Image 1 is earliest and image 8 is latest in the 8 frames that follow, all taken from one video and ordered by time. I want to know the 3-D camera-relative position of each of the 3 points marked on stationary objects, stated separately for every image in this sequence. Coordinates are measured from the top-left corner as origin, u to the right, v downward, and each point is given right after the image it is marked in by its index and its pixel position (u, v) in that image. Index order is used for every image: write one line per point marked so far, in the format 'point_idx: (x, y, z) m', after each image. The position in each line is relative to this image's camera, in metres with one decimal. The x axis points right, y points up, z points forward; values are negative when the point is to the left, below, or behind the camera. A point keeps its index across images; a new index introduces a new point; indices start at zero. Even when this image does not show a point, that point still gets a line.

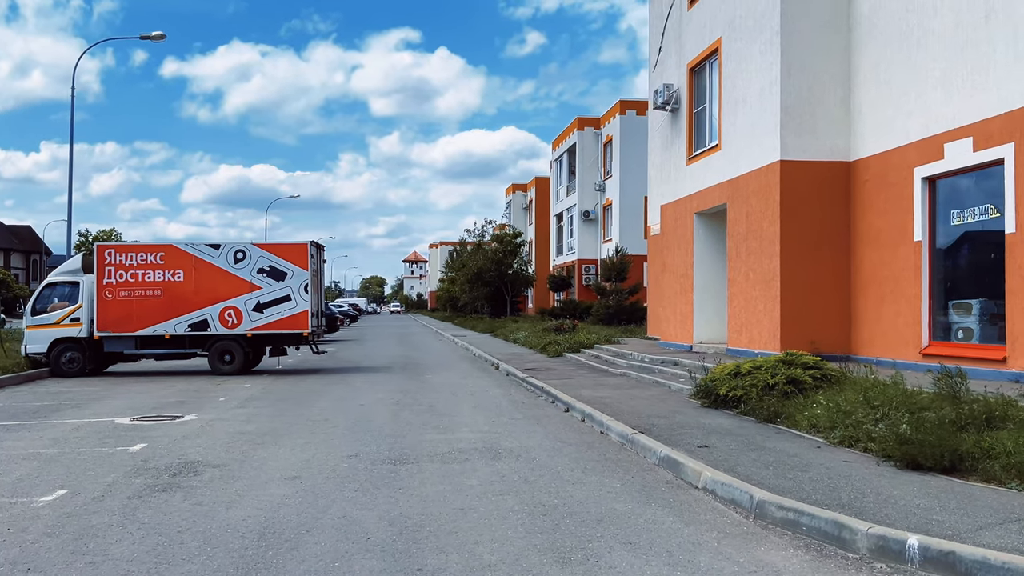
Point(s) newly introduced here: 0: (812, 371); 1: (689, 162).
0: (+3.3, -0.9, +9.7) m
1: (+3.4, +2.4, +16.9) m
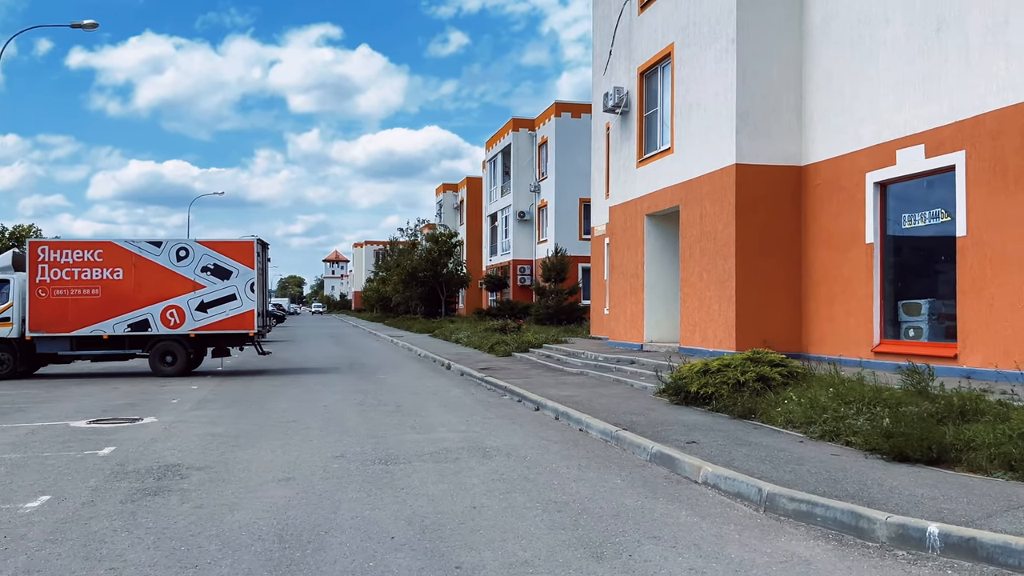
0: (+3.0, -0.9, +10.1) m
1: (+2.5, +2.4, +17.2) m
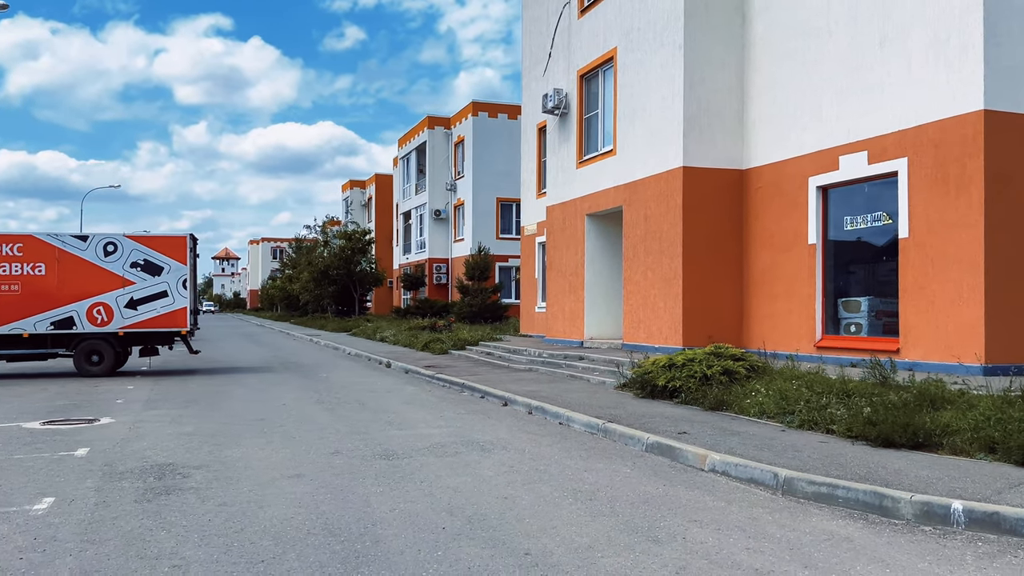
0: (+2.7, -0.9, +10.5) m
1: (+1.3, +2.4, +17.5) m
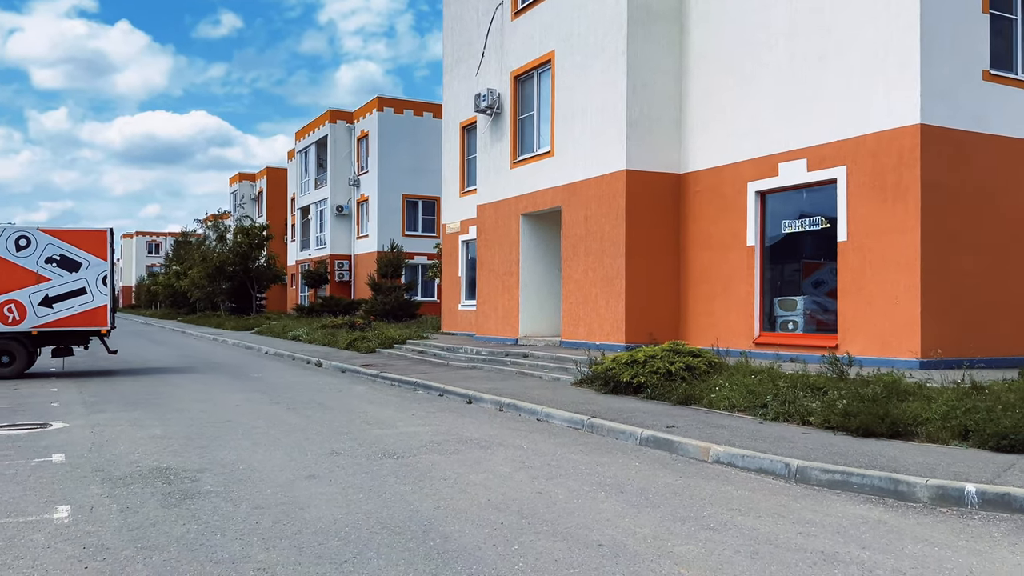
0: (+2.3, -0.9, +11.0) m
1: (0.0, +2.5, +17.8) m
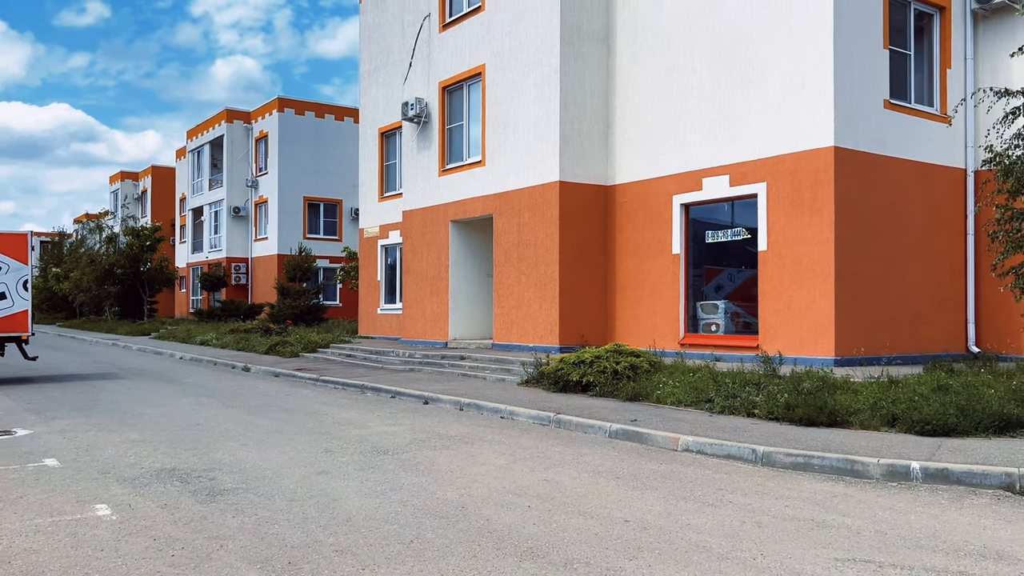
0: (+1.7, -0.9, +11.9) m
1: (-1.5, +2.4, +18.3) m
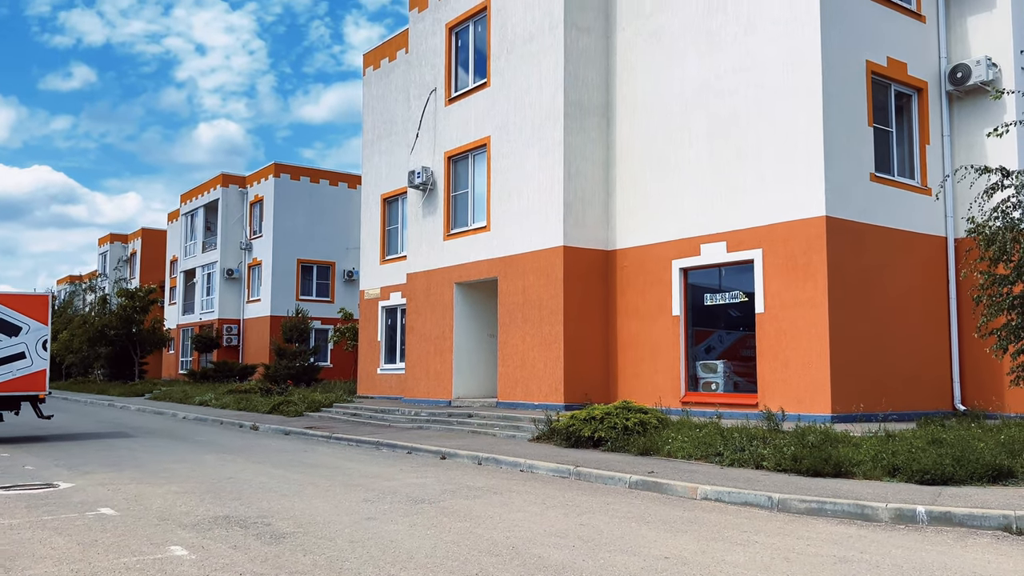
0: (+1.9, -1.8, +12.5) m
1: (-1.4, +1.1, +19.0) m
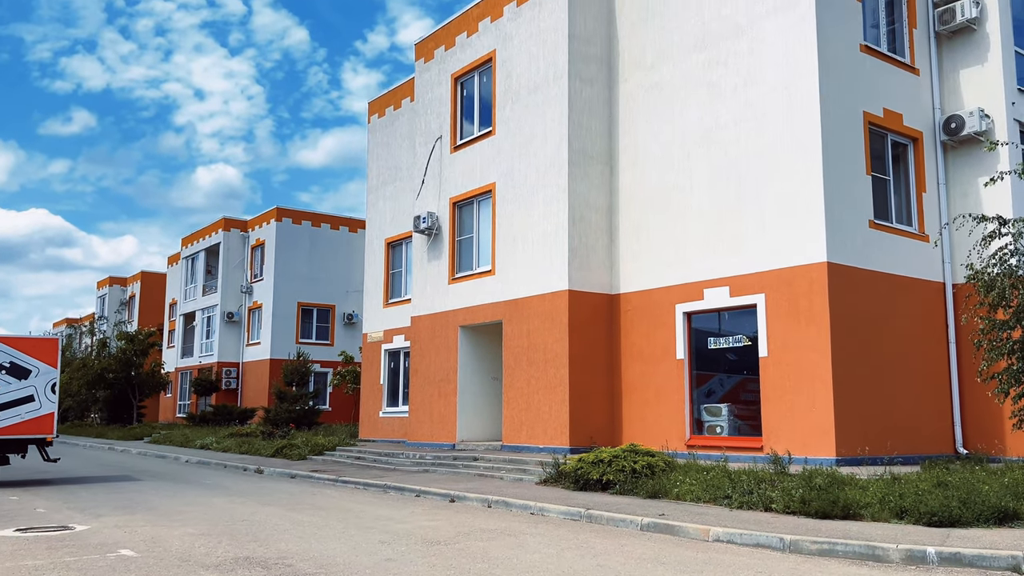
0: (+2.1, -2.4, +12.7) m
1: (-1.3, +0.1, +19.3) m
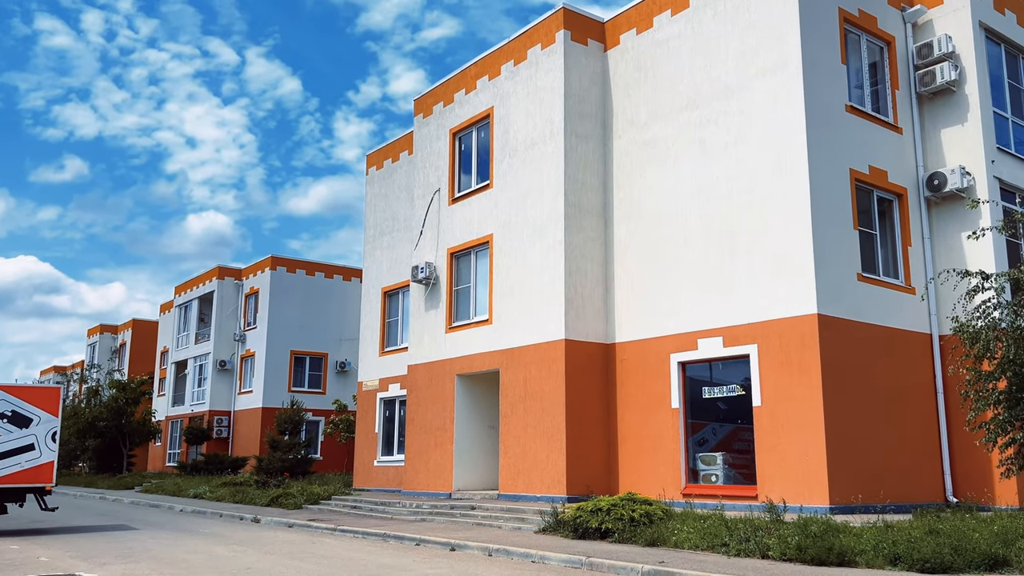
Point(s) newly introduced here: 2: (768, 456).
0: (+2.1, -3.2, +12.9) m
1: (-1.4, -1.0, +19.6) m
2: (+4.0, -2.6, +14.0) m
